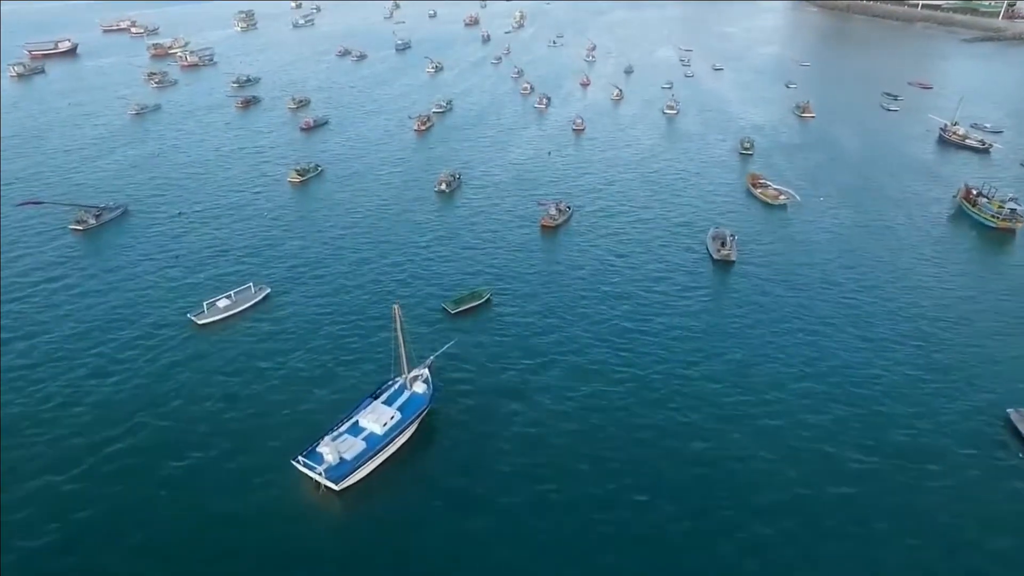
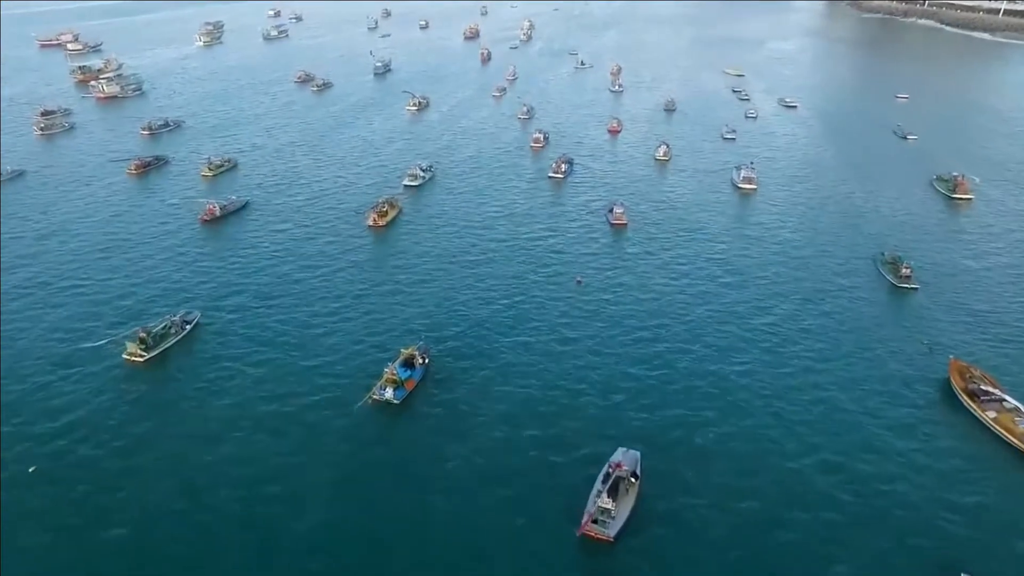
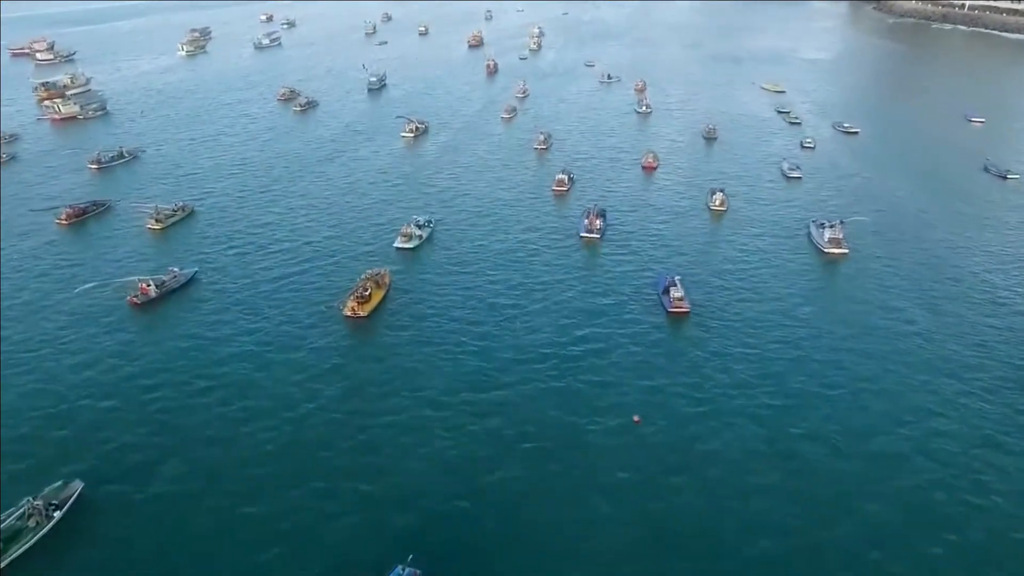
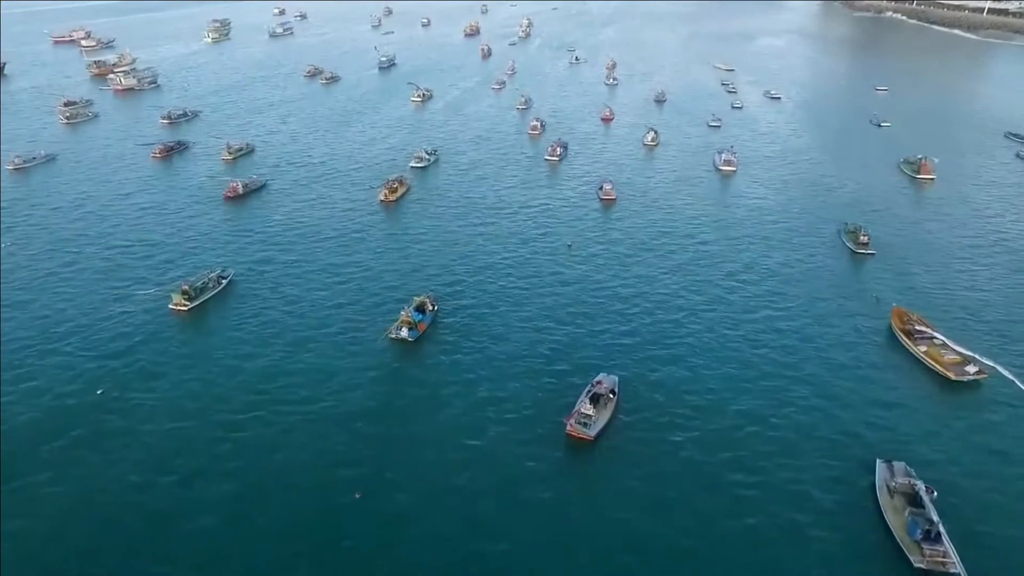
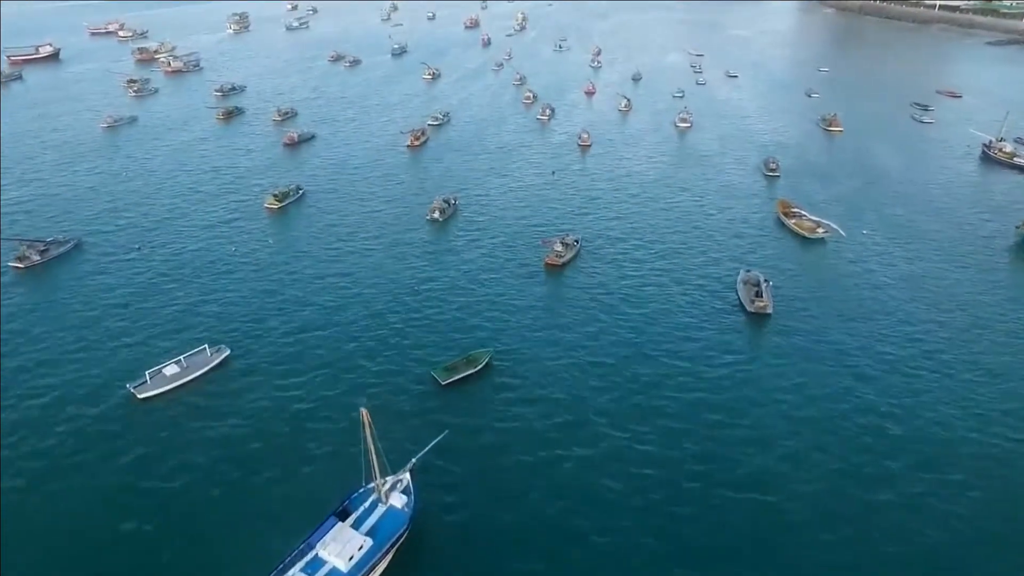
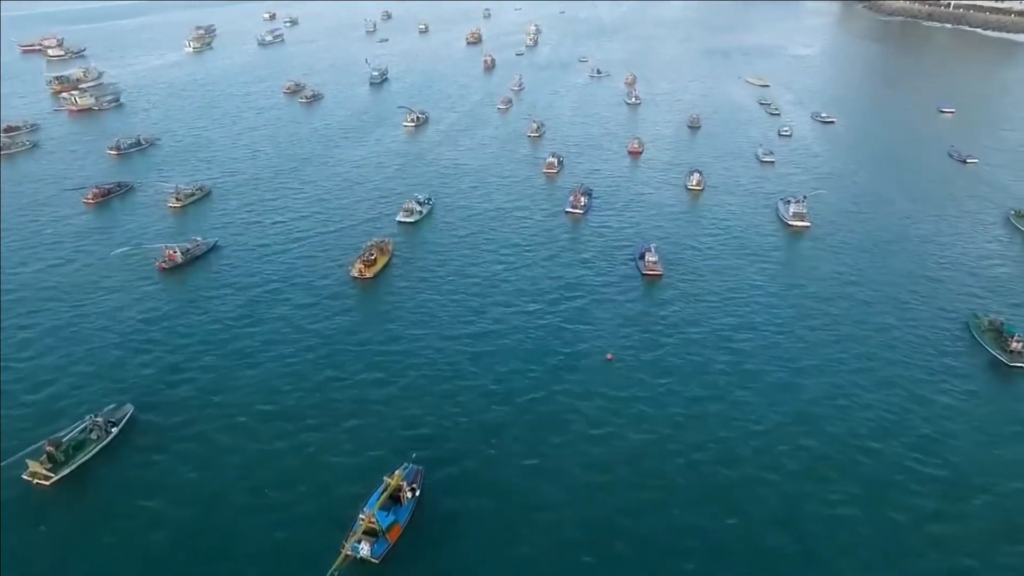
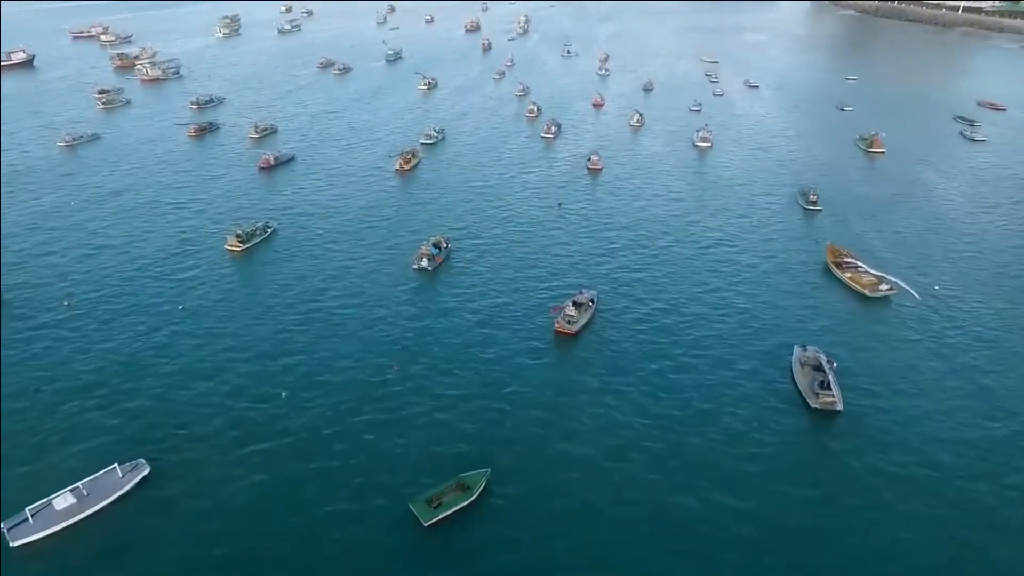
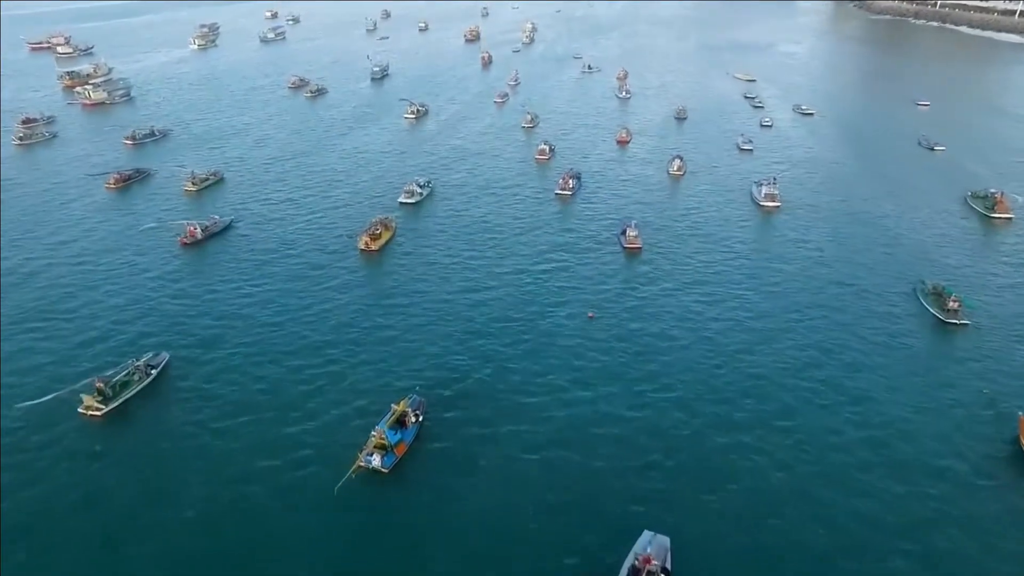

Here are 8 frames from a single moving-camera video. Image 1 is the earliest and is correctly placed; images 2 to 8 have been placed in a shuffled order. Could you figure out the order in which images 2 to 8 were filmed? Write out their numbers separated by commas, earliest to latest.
5, 7, 4, 2, 8, 6, 3
